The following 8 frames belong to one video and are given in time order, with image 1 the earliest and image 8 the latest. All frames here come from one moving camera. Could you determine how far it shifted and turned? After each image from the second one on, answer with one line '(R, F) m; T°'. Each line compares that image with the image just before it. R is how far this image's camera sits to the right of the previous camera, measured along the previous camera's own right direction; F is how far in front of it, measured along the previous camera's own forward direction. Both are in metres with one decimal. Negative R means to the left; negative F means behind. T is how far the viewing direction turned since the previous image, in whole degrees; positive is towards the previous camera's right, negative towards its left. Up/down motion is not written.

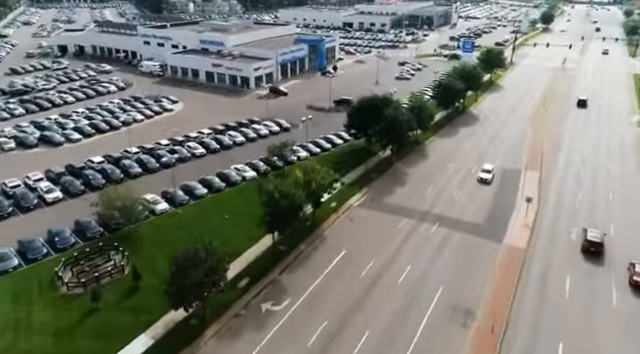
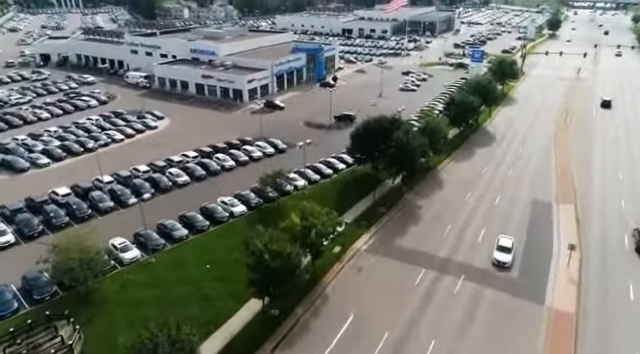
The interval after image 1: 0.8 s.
(-0.1, +5.6) m; 0°
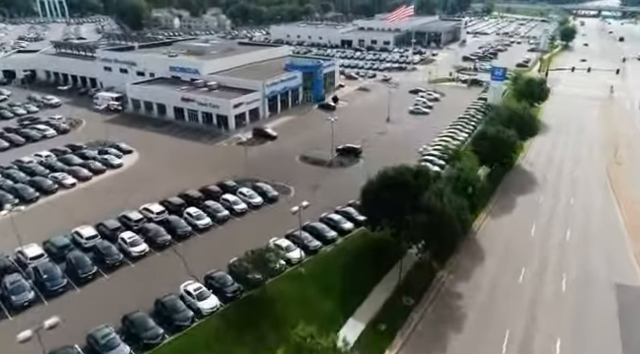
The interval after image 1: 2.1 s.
(-0.2, +9.8) m; 0°
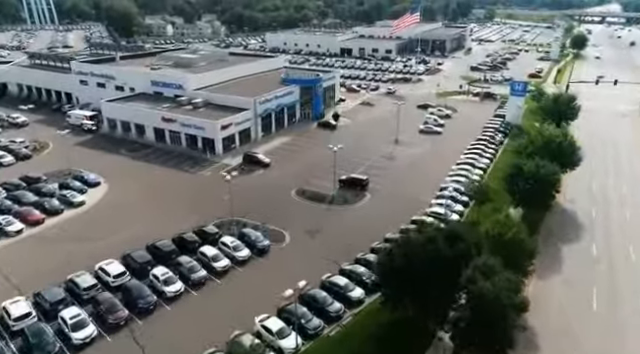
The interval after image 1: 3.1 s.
(-0.2, +7.2) m; 0°
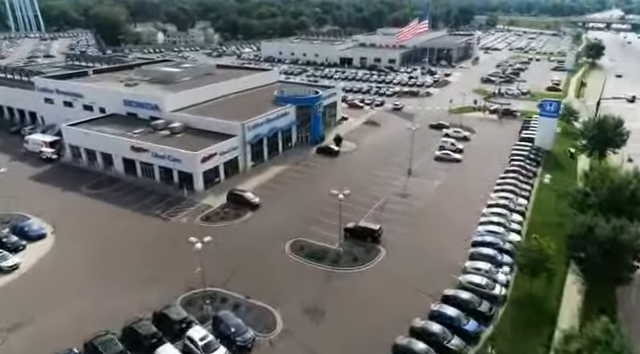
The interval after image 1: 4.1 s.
(-0.2, +8.4) m; 0°
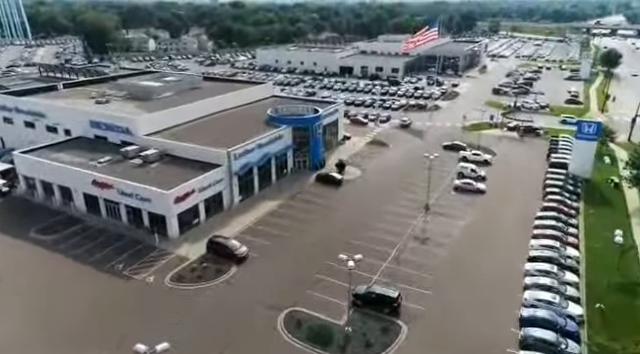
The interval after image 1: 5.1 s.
(-0.2, +7.4) m; 0°
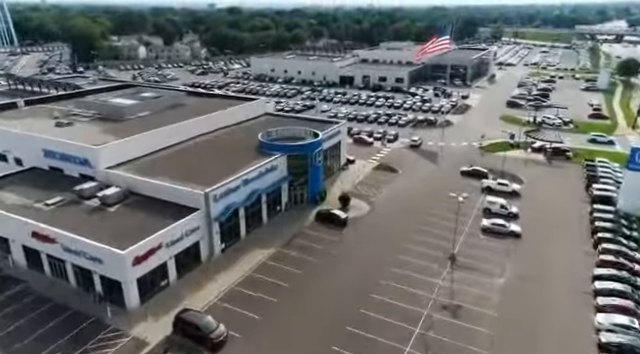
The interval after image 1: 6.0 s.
(-0.2, +7.6) m; 0°
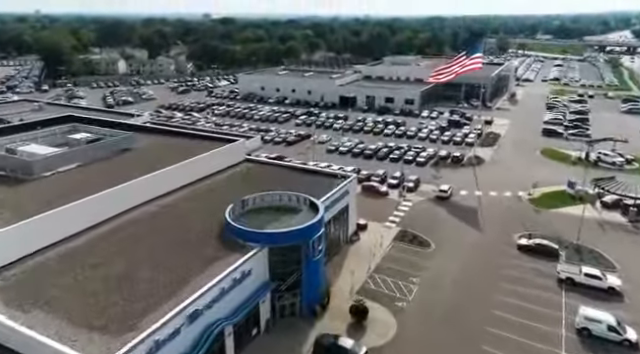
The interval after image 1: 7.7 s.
(-0.2, +14.5) m; 0°
